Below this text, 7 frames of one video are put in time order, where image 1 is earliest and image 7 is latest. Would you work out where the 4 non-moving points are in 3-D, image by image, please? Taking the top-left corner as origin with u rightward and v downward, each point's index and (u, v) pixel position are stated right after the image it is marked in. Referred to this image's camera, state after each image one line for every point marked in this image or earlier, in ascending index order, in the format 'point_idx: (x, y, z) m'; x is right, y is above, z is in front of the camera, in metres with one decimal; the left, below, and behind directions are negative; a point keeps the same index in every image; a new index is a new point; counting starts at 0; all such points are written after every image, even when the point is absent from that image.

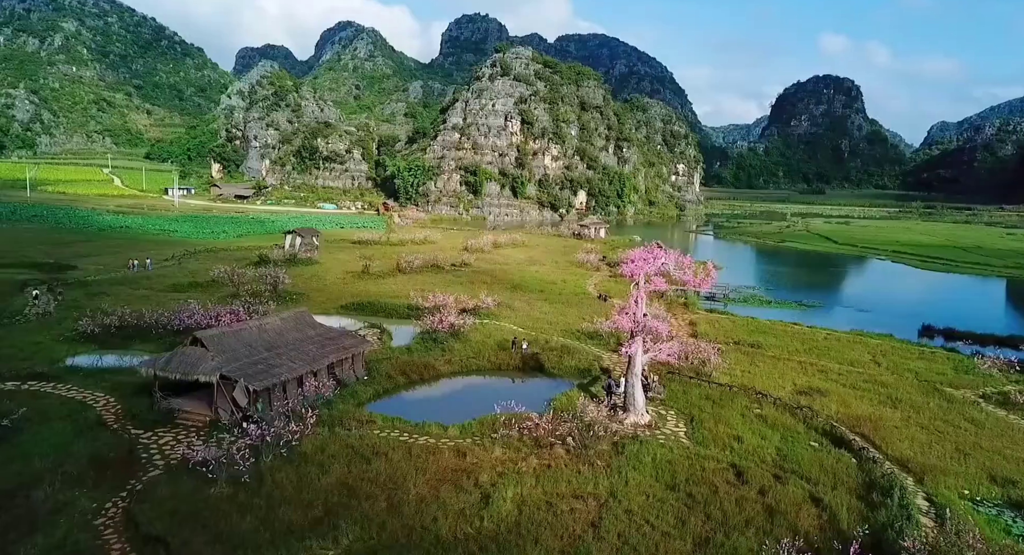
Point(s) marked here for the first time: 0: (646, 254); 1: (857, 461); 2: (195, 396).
0: (+3.7, +0.6, +17.8) m
1: (+8.1, -4.3, +15.3) m
2: (-7.3, -2.7, +14.8) m
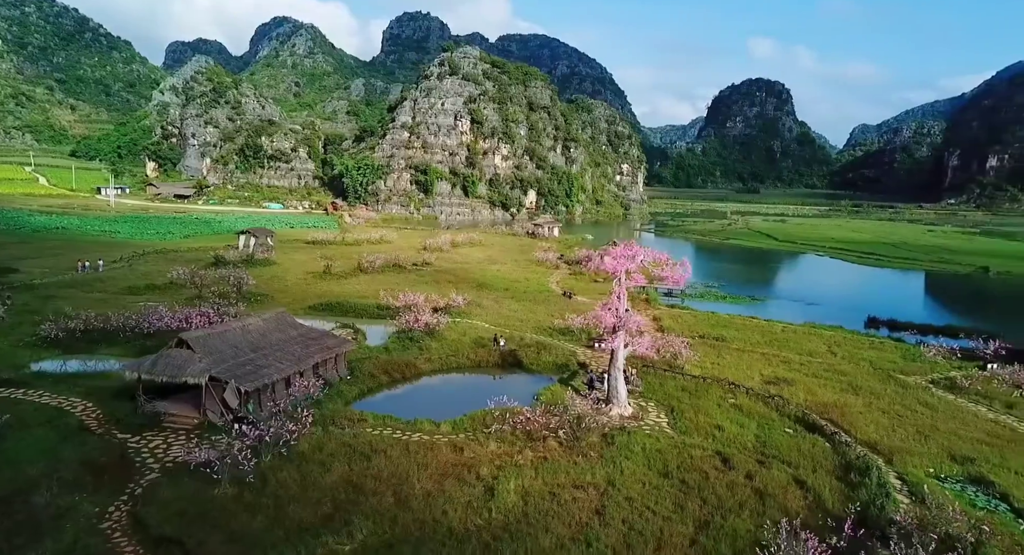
0: (+3.2, +0.7, +18.3) m
1: (+7.9, -4.1, +16.1) m
2: (-7.4, -2.7, +14.5) m
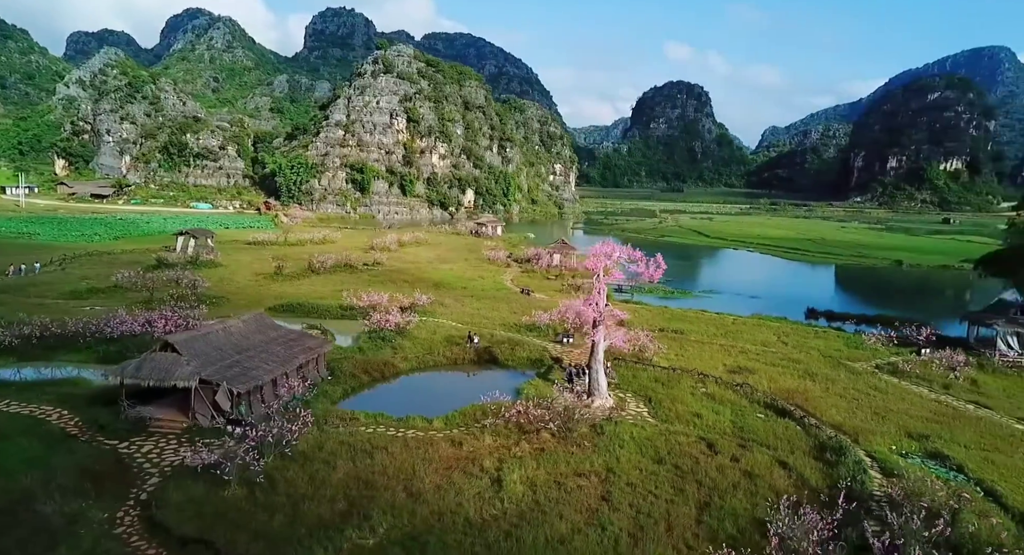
0: (+2.7, +0.8, +18.8) m
1: (+7.6, -3.9, +17.0) m
2: (-7.6, -2.7, +14.2) m
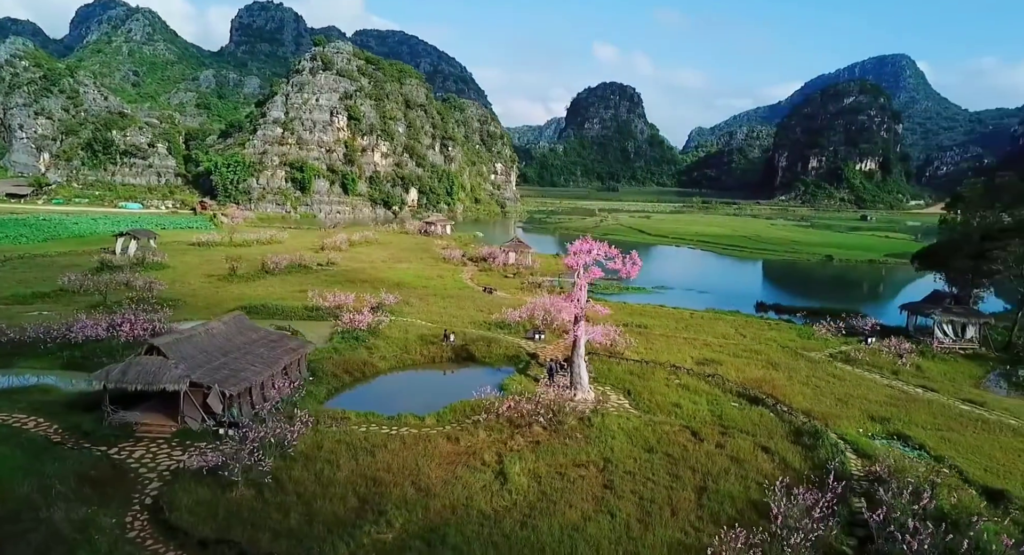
0: (+2.1, +0.9, +19.2) m
1: (+7.2, -3.7, +17.9) m
2: (-7.7, -2.8, +13.8) m
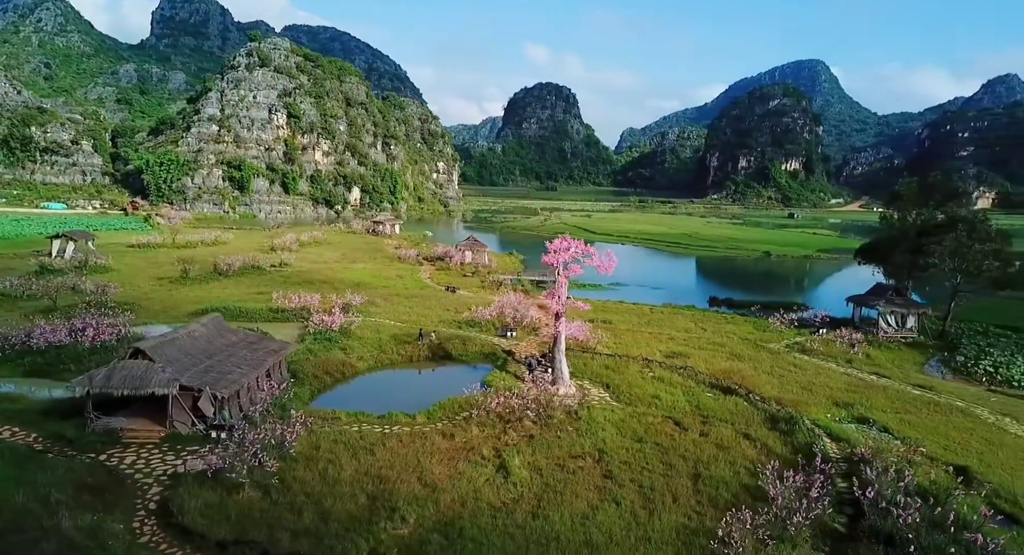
0: (+1.5, +1.0, +19.5) m
1: (+6.7, -3.6, +18.6) m
2: (-7.8, -2.8, +13.4) m
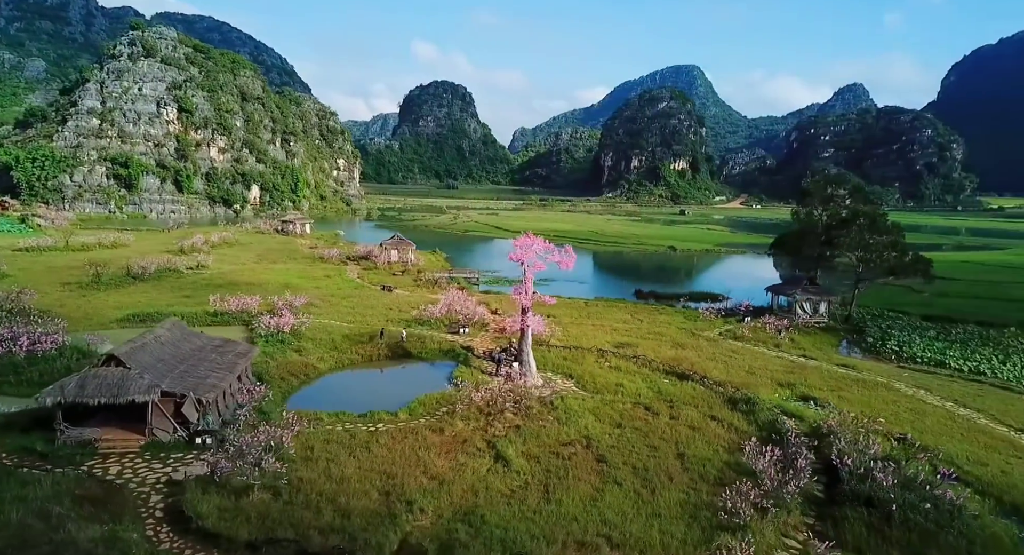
0: (+0.4, +1.2, +20.0) m
1: (+5.8, -3.3, +19.8) m
2: (-8.0, -2.9, +12.8) m
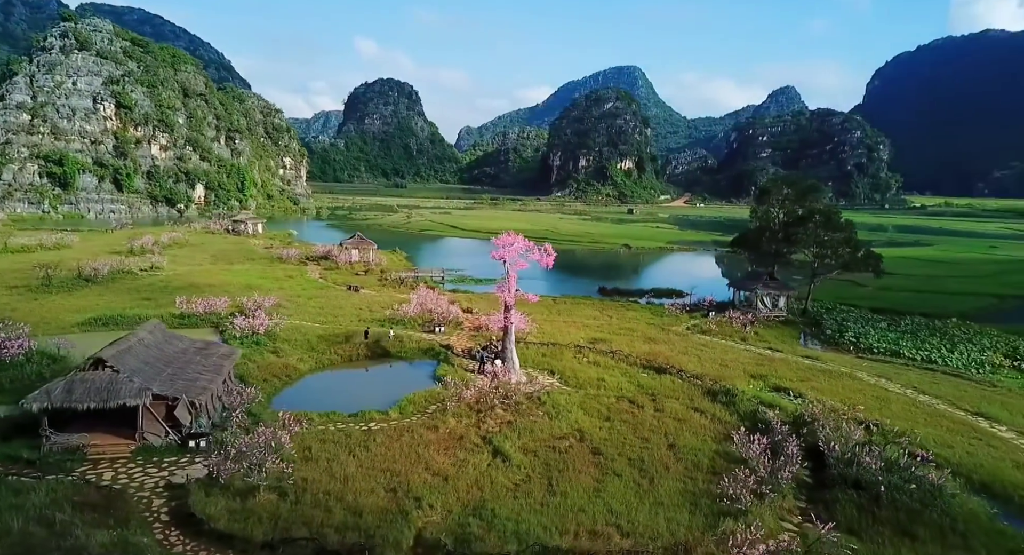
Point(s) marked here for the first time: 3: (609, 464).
0: (-0.1, +1.3, +20.2) m
1: (+5.3, -3.2, +20.3) m
2: (-8.1, -2.9, +12.5) m
3: (+1.8, -3.5, +12.1) m
